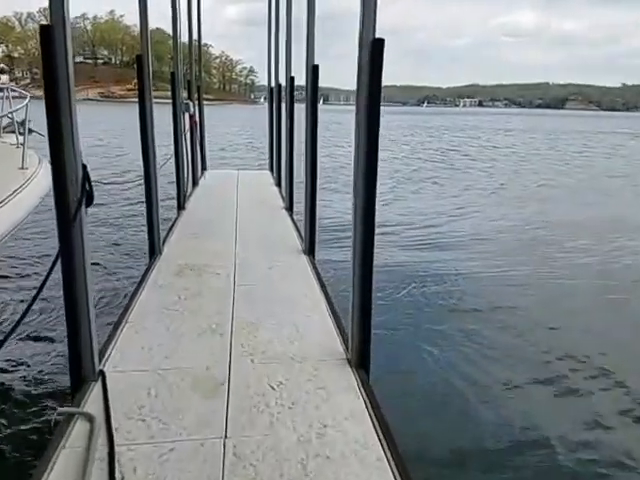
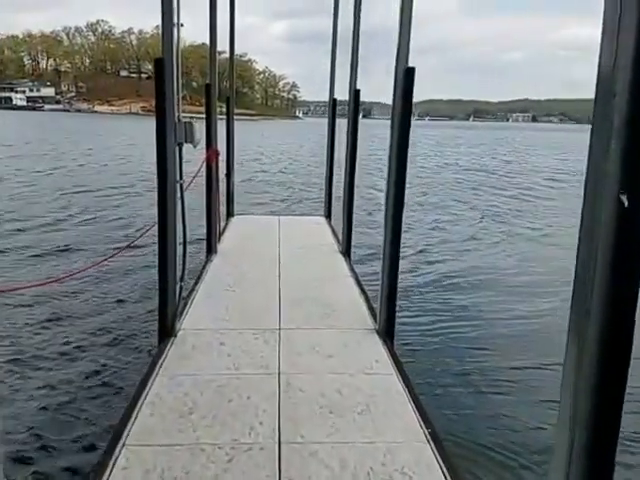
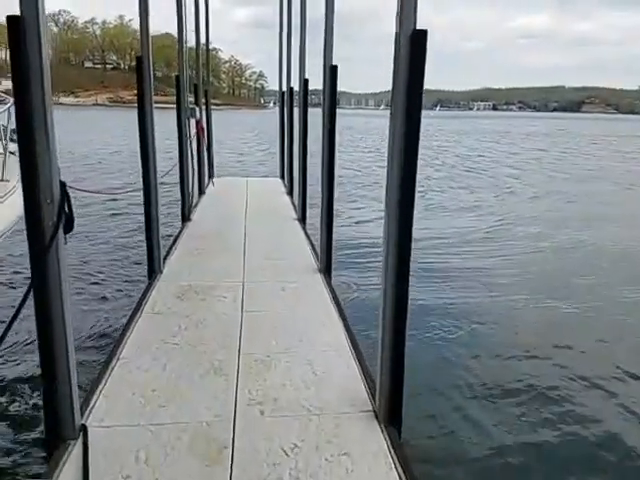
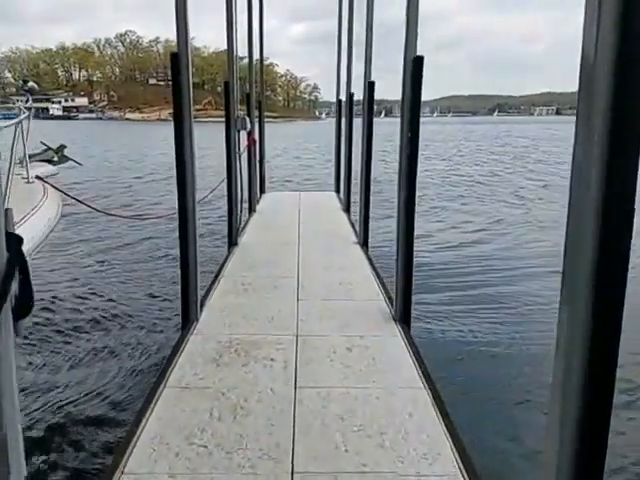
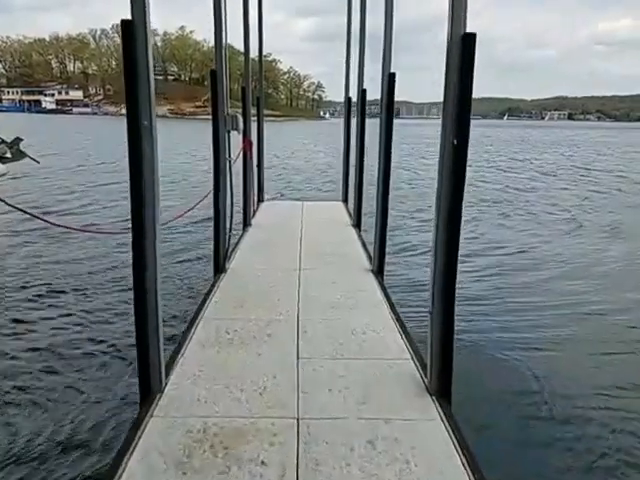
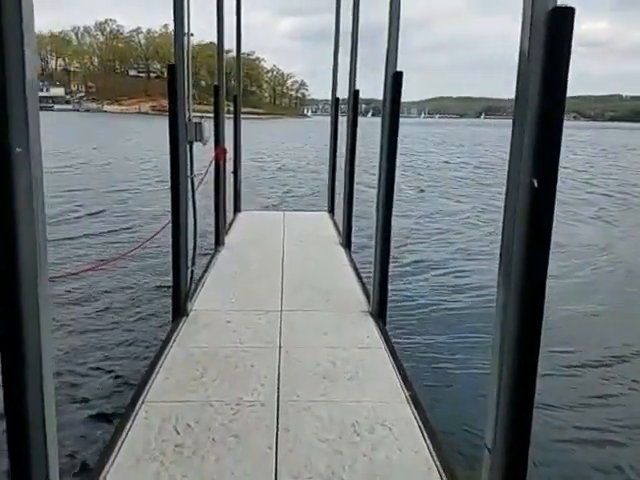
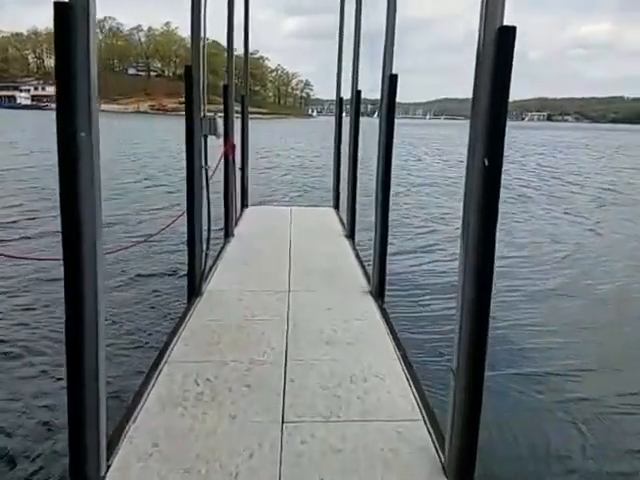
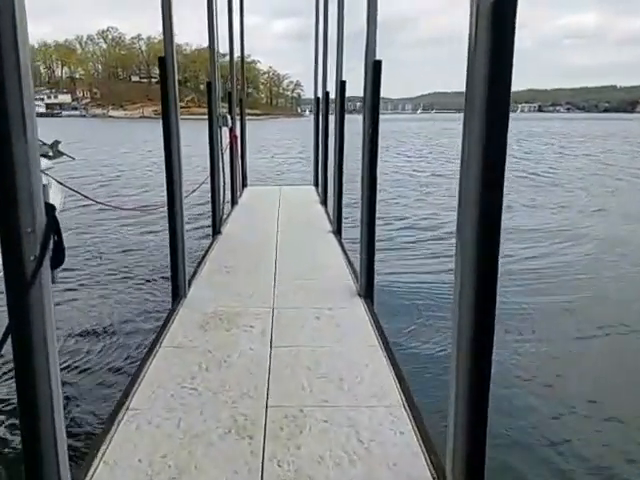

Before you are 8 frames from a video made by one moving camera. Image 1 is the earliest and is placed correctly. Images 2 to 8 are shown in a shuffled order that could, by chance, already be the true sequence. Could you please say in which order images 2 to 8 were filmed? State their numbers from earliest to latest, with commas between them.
3, 8, 4, 5, 7, 6, 2
